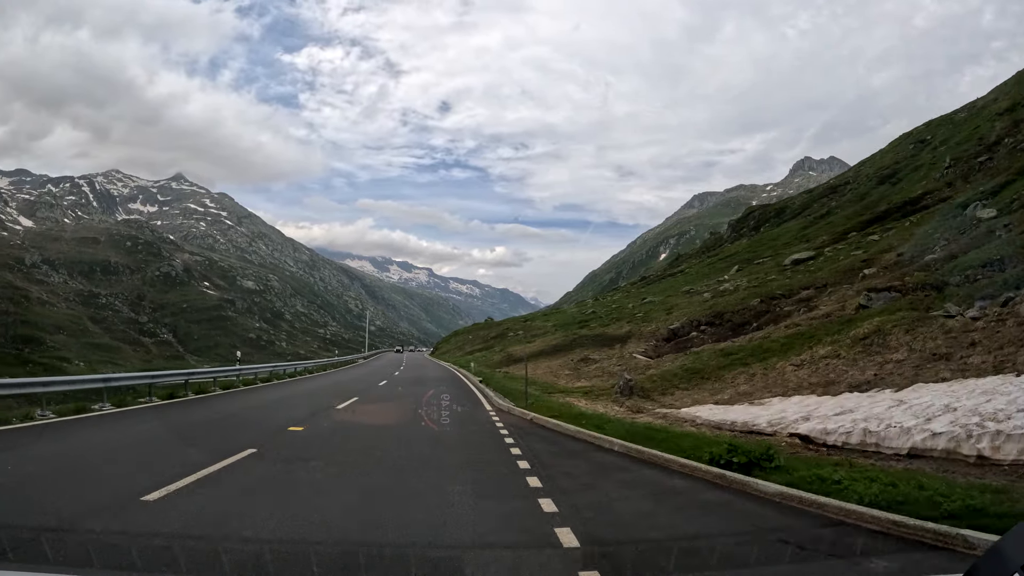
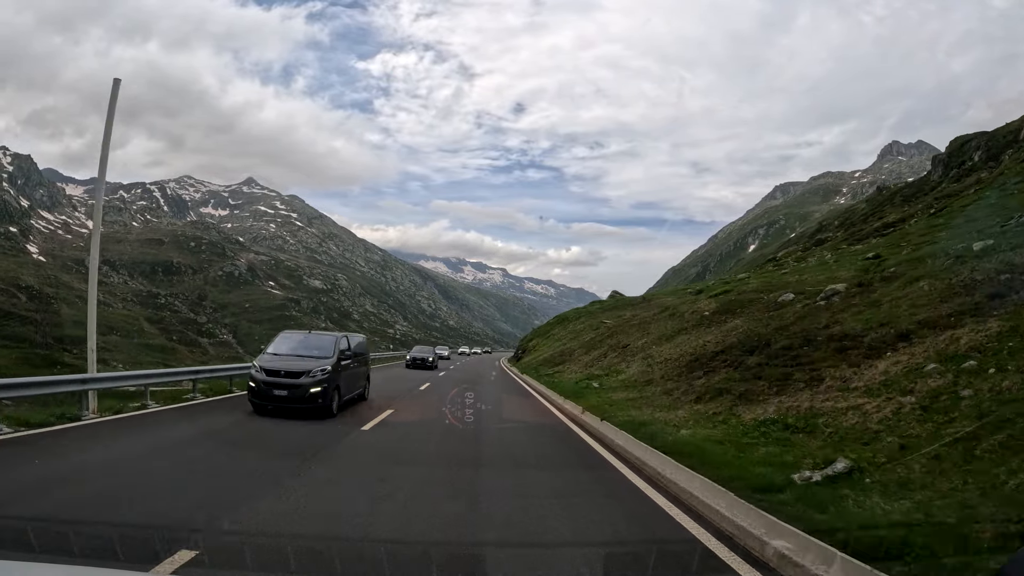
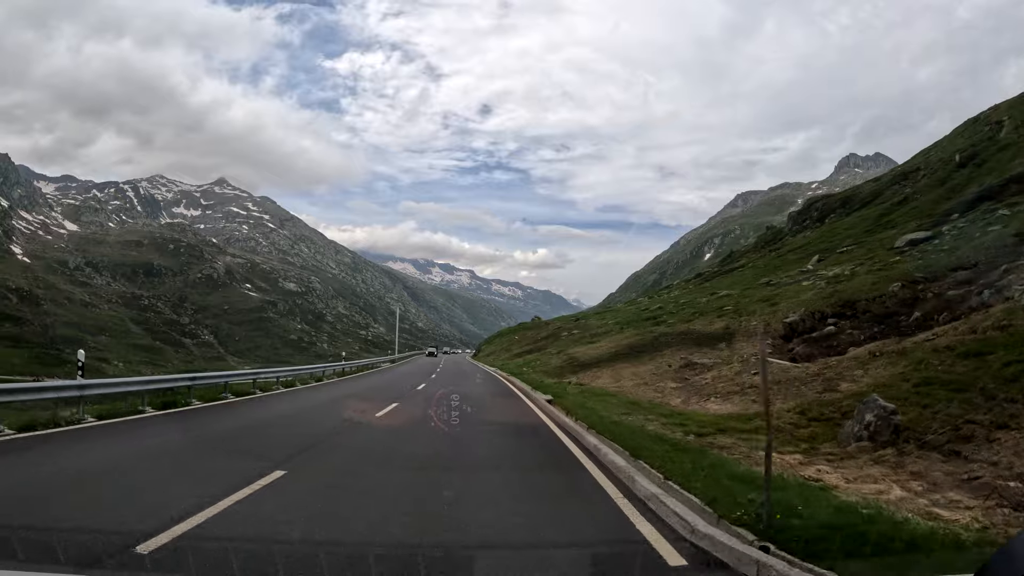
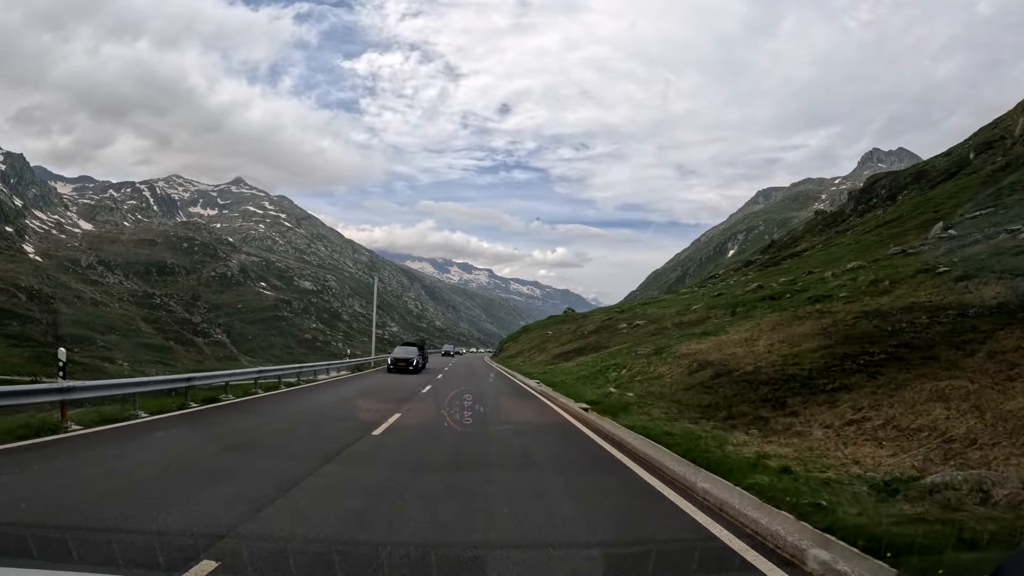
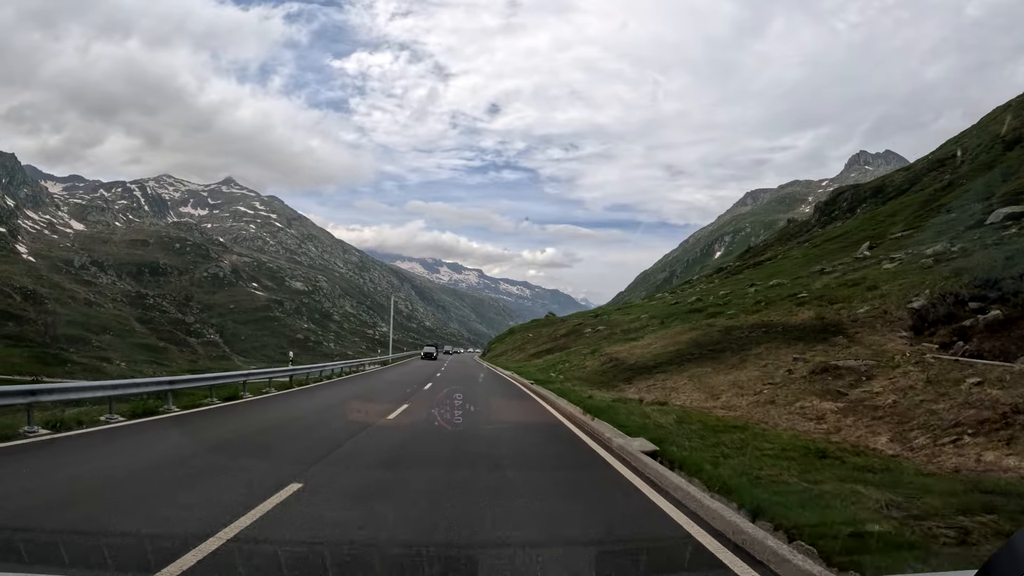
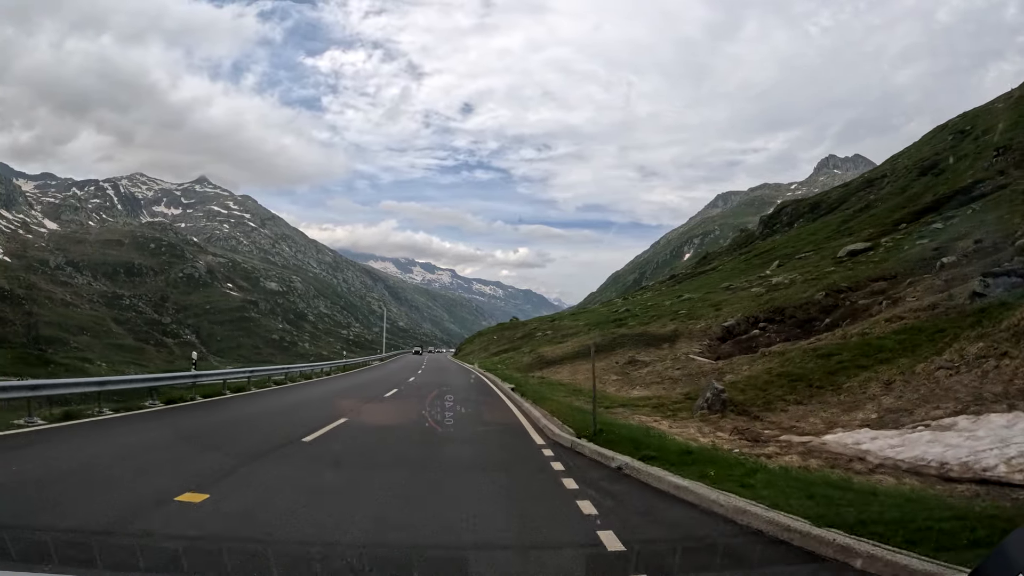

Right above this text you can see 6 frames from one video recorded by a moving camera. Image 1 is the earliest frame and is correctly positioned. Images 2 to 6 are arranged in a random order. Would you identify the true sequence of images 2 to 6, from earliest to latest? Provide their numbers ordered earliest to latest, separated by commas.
6, 3, 5, 4, 2
